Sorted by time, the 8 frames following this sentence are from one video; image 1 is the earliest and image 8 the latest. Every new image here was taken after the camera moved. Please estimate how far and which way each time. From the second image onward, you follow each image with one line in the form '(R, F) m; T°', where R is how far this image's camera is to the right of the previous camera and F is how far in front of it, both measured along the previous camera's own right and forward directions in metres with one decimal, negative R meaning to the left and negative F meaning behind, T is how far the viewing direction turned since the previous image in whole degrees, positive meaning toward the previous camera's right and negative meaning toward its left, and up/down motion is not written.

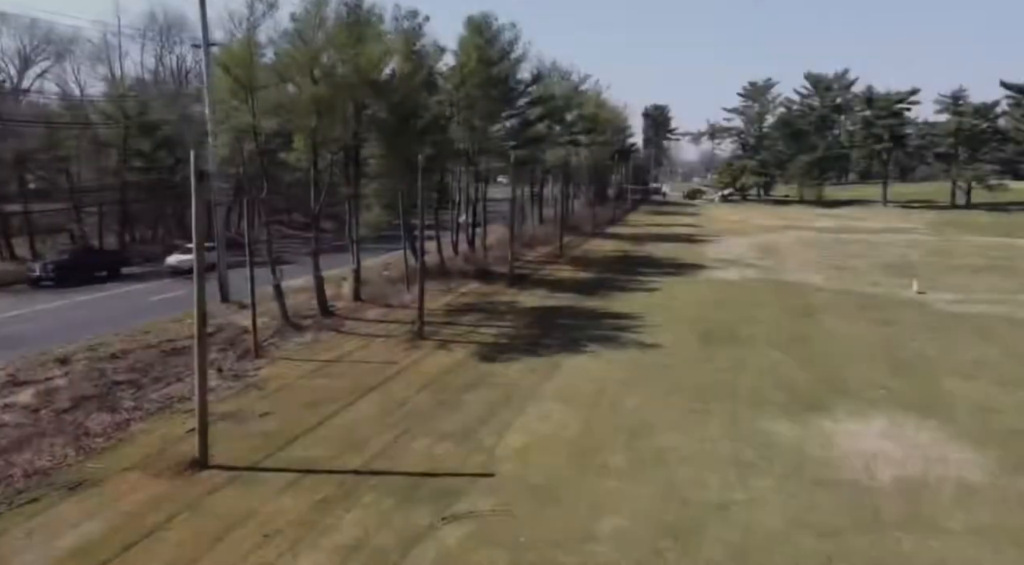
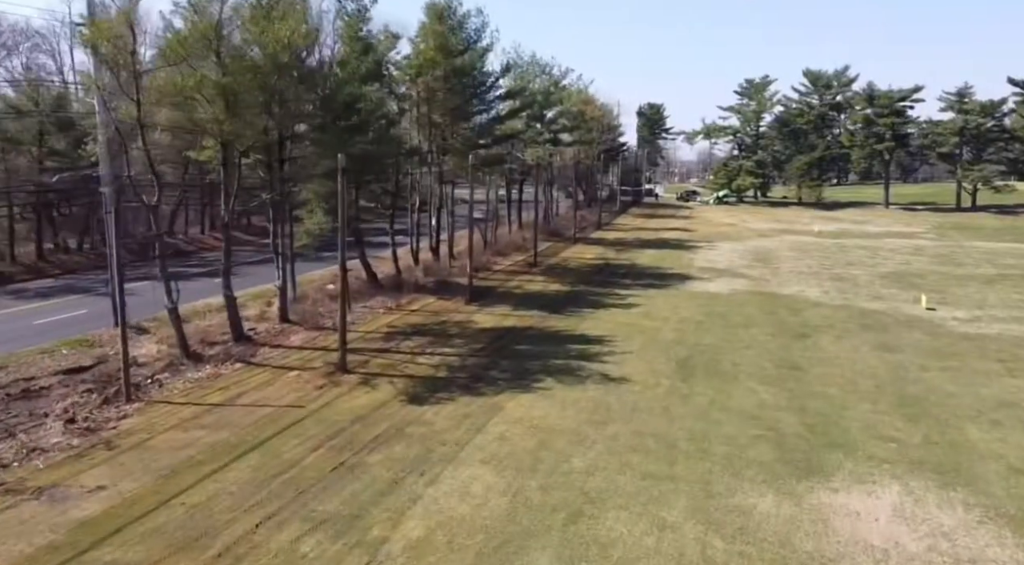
(+1.0, +2.4) m; 0°
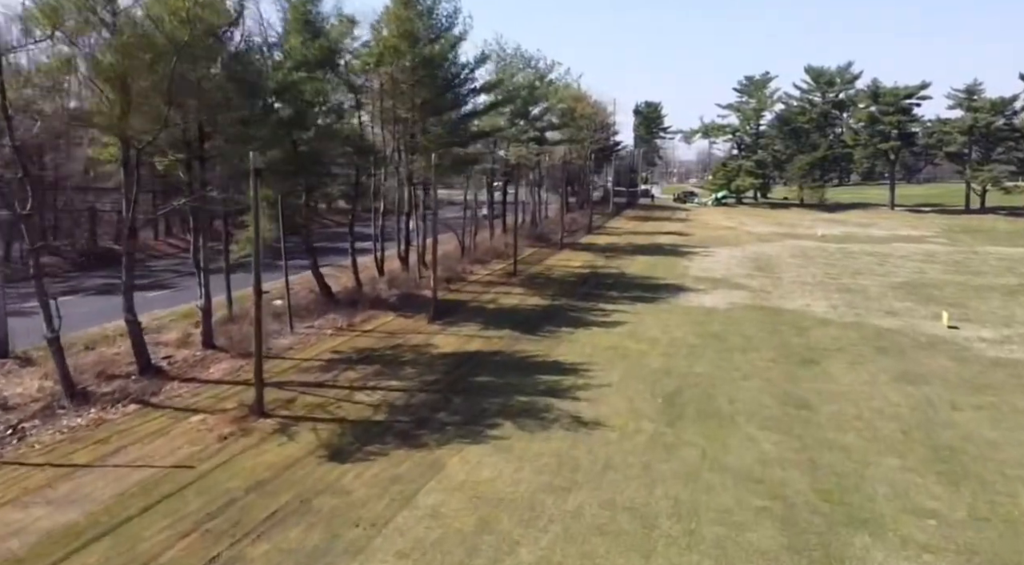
(+0.7, +2.3) m; 0°
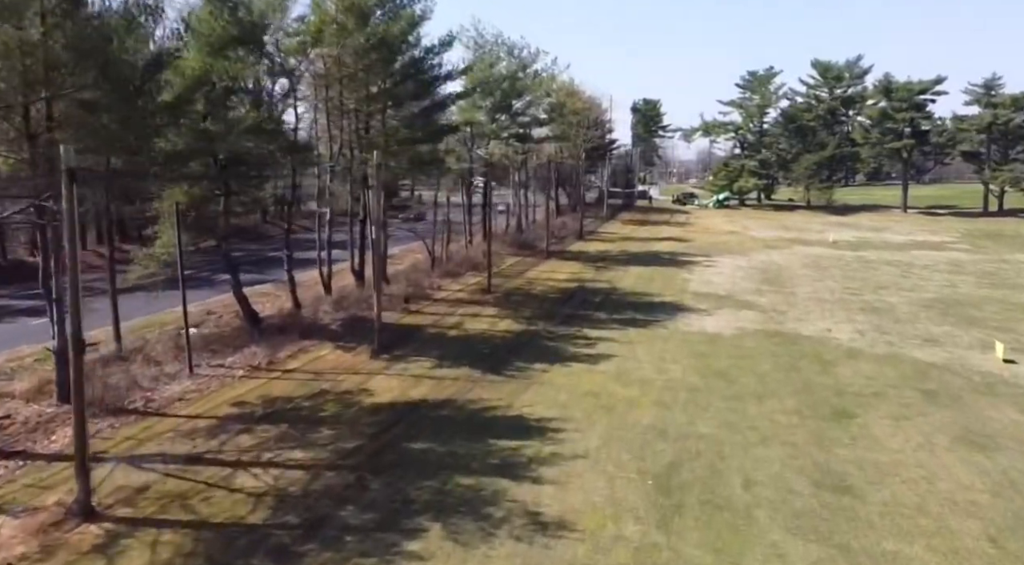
(+0.7, +3.2) m; 0°
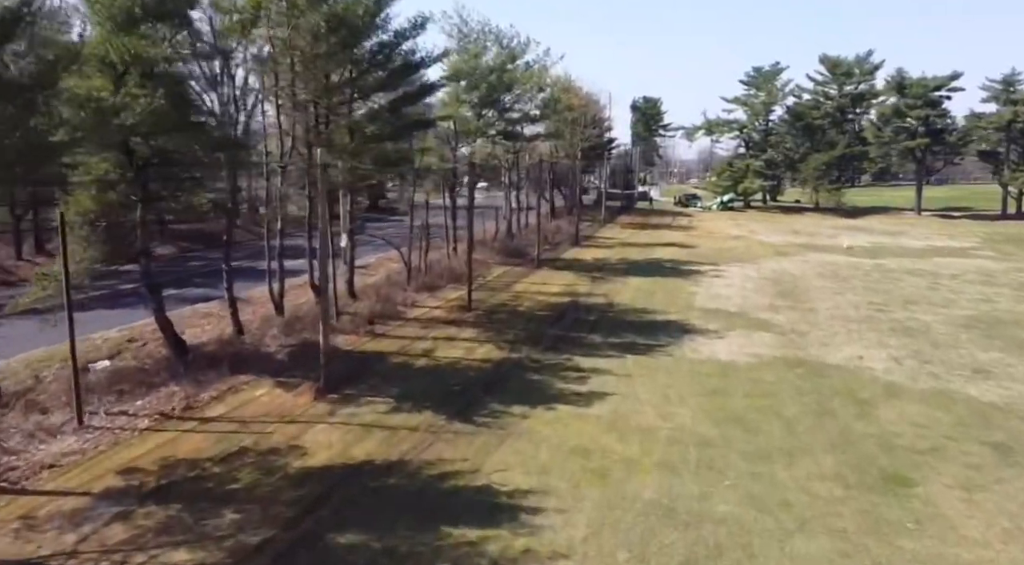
(+0.4, +2.5) m; 0°
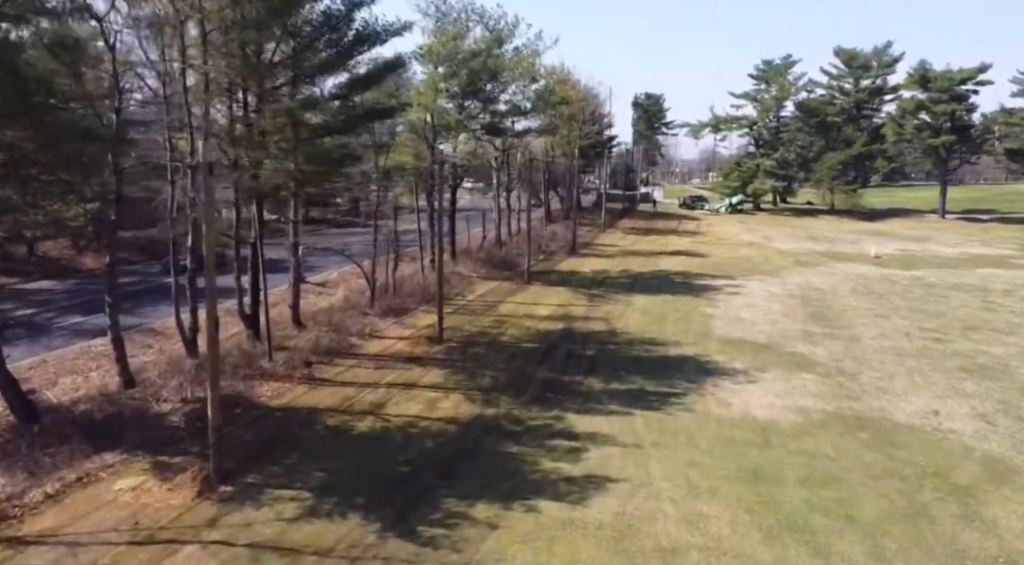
(+0.4, +3.5) m; 0°
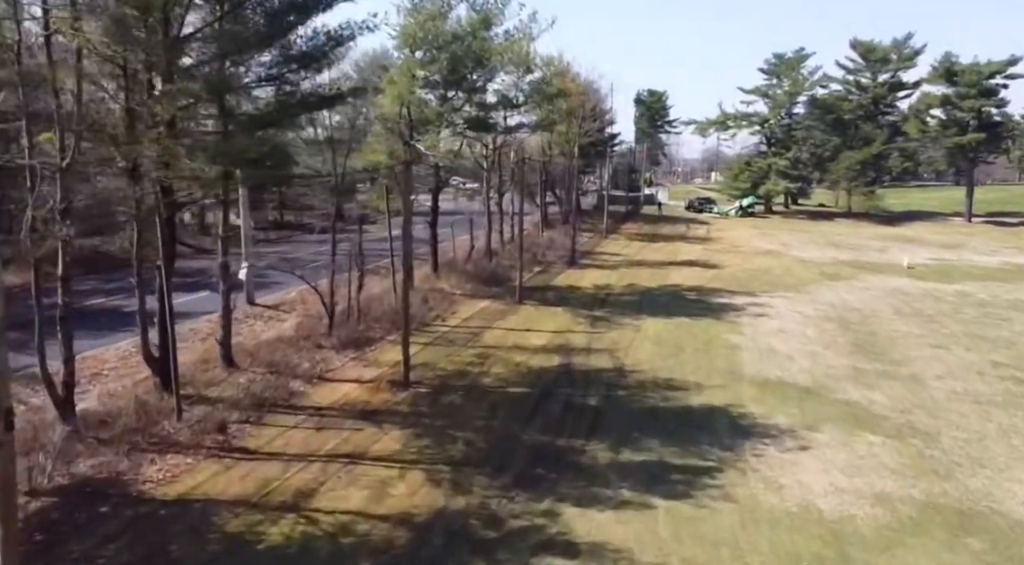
(+0.3, +3.1) m; 0°
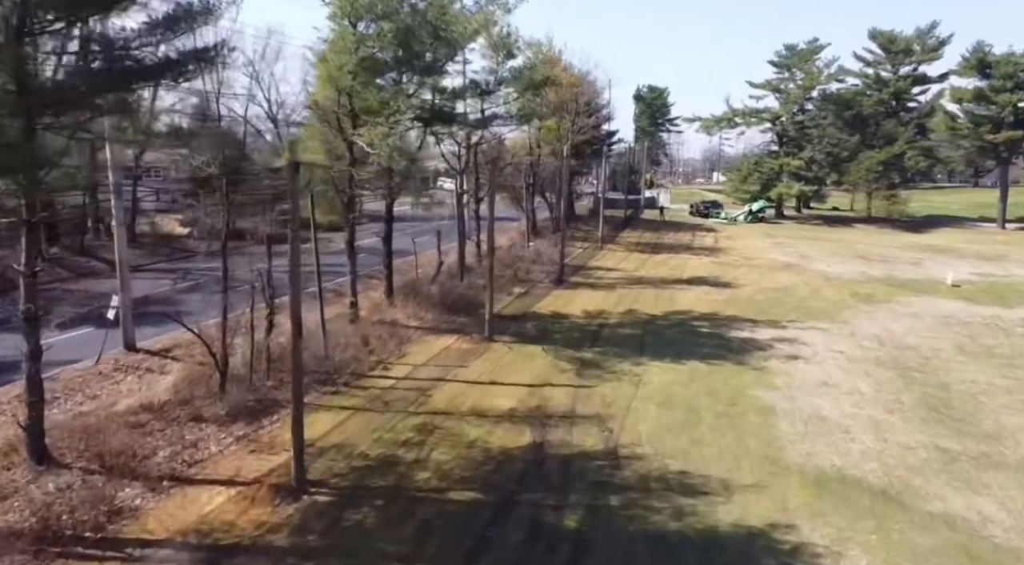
(+0.6, +4.0) m; 0°
